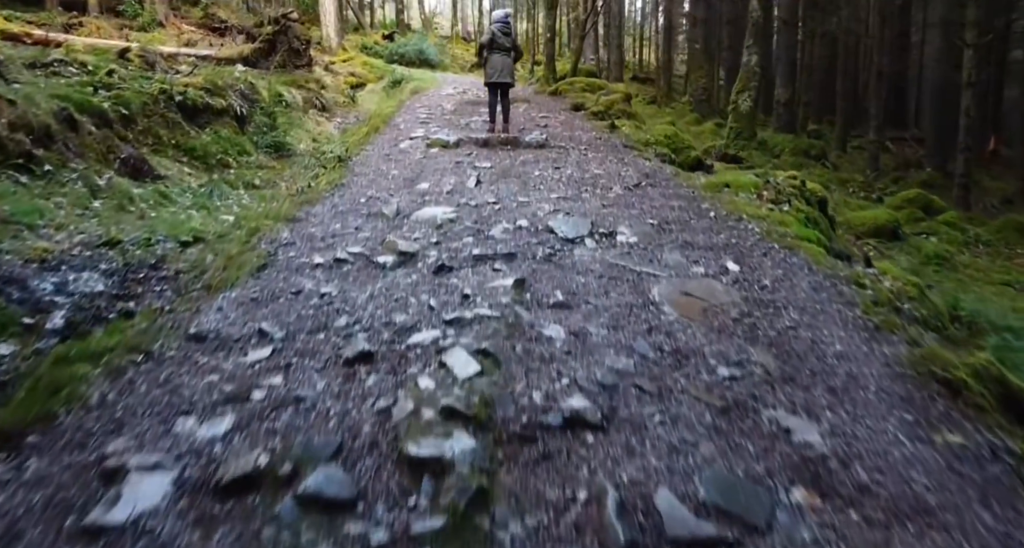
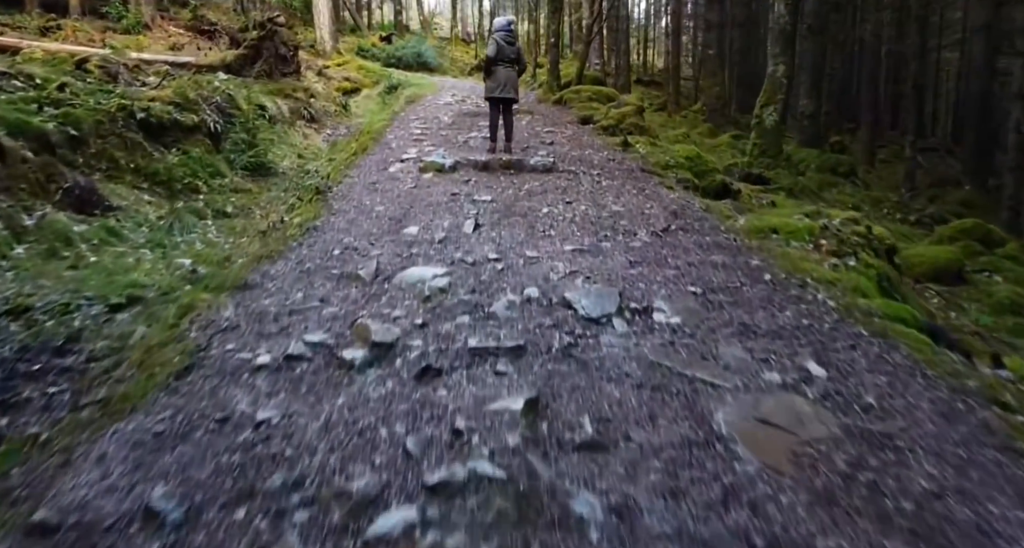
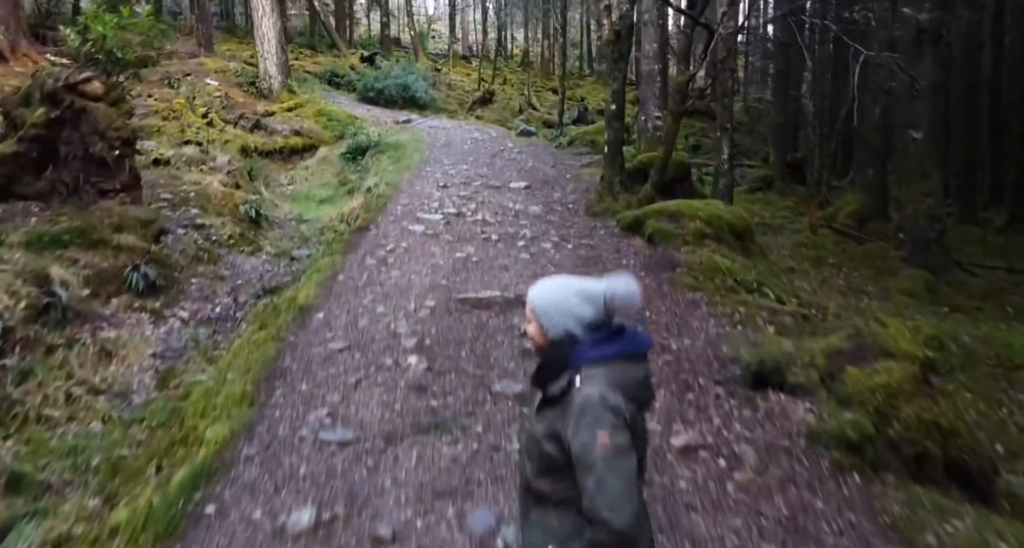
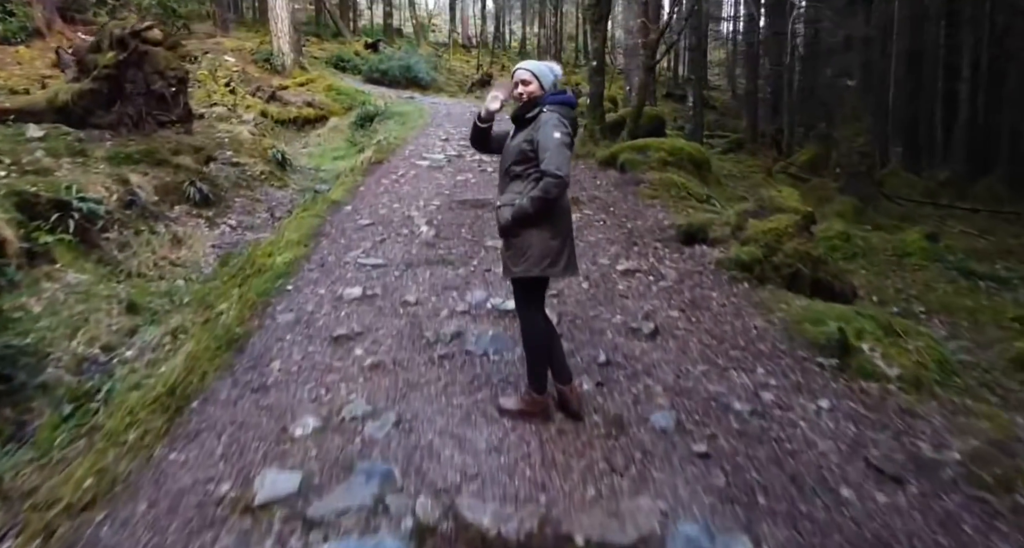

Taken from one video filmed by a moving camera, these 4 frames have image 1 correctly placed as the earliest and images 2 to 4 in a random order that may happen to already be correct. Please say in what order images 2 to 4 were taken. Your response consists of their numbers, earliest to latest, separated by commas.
2, 4, 3
